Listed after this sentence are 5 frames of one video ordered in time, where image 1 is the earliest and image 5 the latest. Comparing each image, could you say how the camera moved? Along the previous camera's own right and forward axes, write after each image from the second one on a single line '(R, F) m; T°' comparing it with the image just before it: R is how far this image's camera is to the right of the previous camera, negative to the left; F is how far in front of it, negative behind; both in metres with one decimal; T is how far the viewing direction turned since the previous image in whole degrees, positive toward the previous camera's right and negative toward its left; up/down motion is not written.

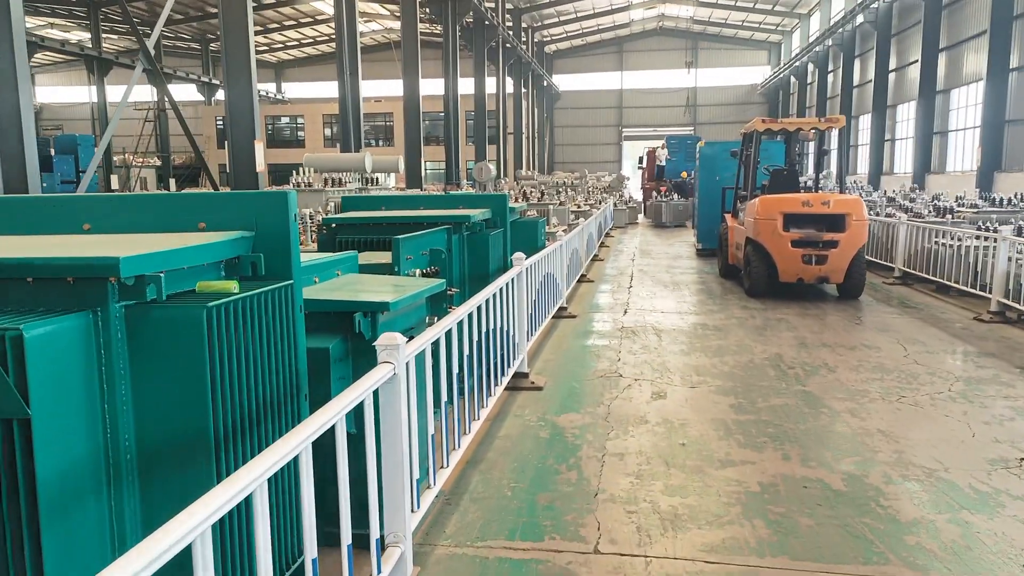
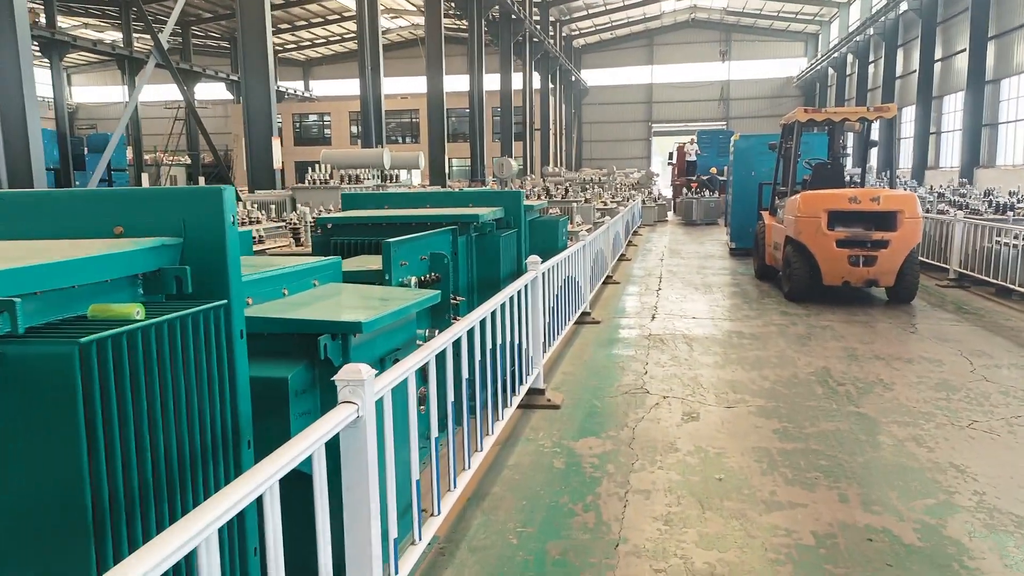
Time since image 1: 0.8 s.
(+0.1, +0.6) m; -2°
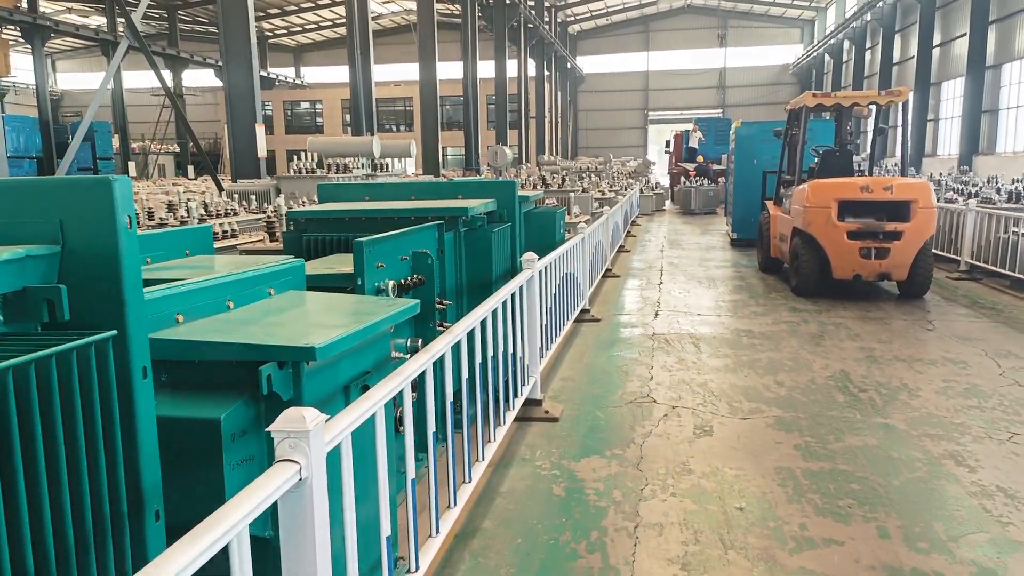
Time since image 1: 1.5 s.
(0.0, +0.5) m; 0°
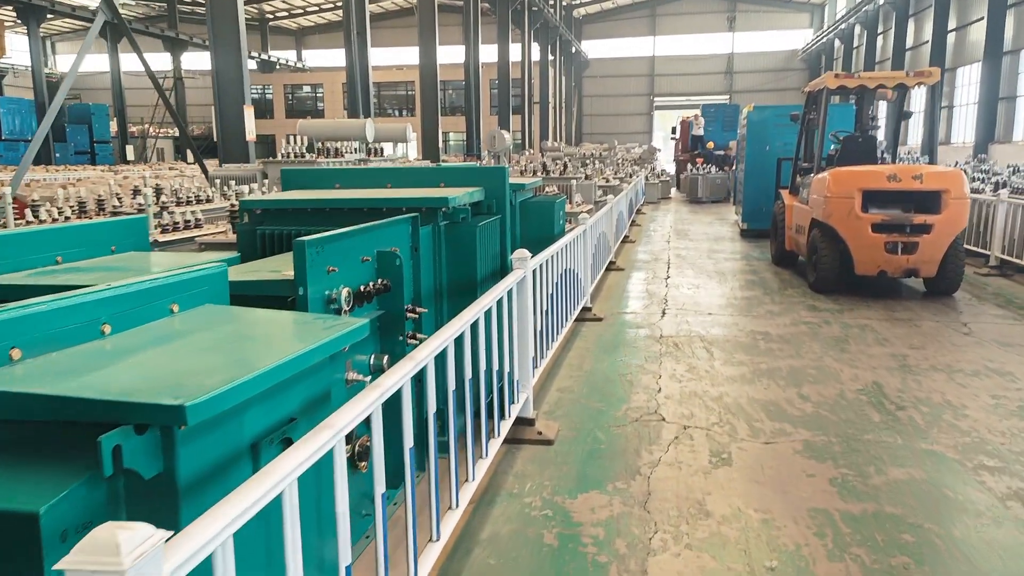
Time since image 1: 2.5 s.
(+0.1, +0.6) m; 0°
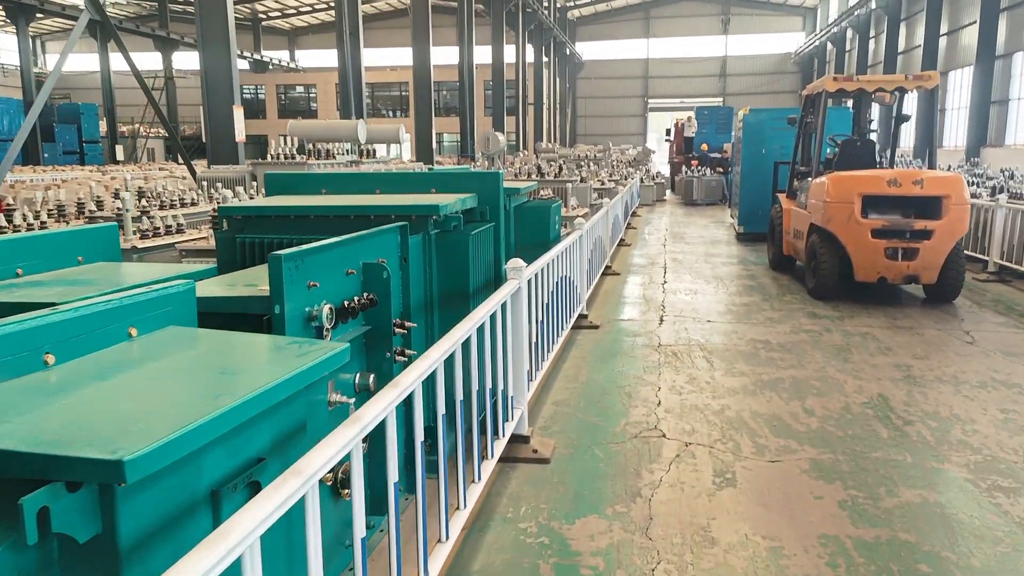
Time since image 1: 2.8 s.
(0.0, +0.2) m; +1°
